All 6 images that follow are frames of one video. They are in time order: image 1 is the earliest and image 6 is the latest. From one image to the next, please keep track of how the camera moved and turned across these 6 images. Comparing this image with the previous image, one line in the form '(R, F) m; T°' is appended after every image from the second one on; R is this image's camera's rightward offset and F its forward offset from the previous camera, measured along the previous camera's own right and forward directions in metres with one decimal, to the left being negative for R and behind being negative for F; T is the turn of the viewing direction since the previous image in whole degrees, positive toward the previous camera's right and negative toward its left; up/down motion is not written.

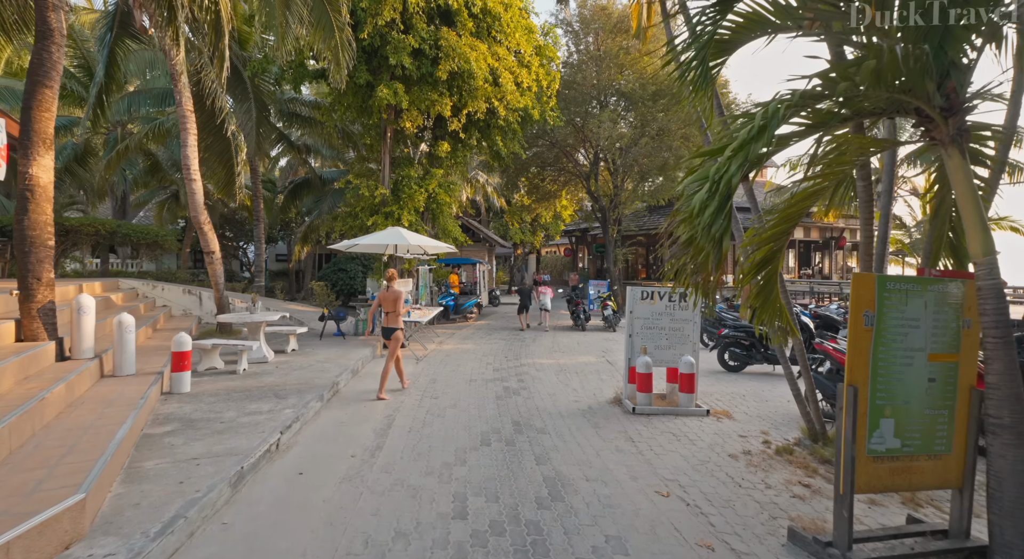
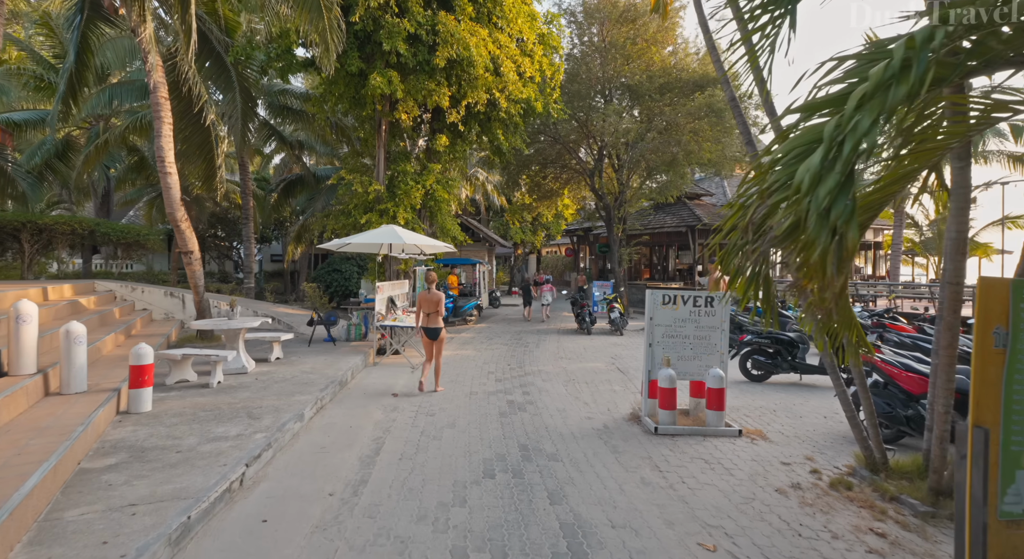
(-0.1, +0.8) m; 0°
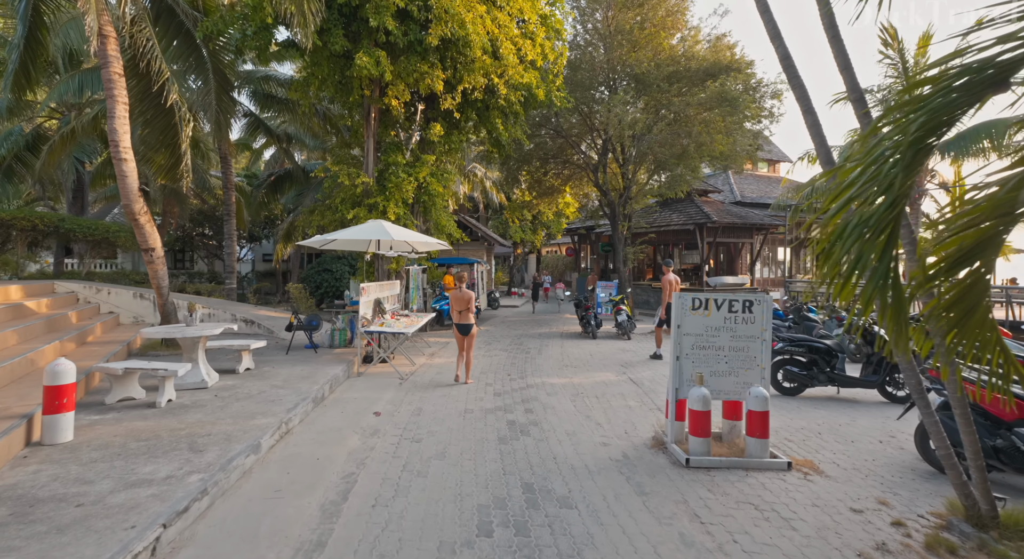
(0.0, +1.0) m; 0°
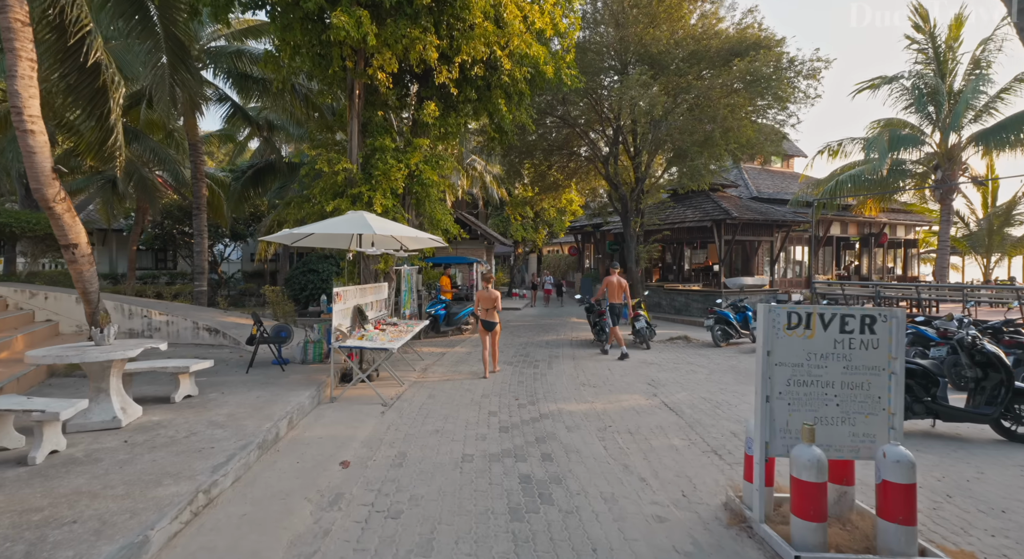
(-0.1, +1.7) m; 0°
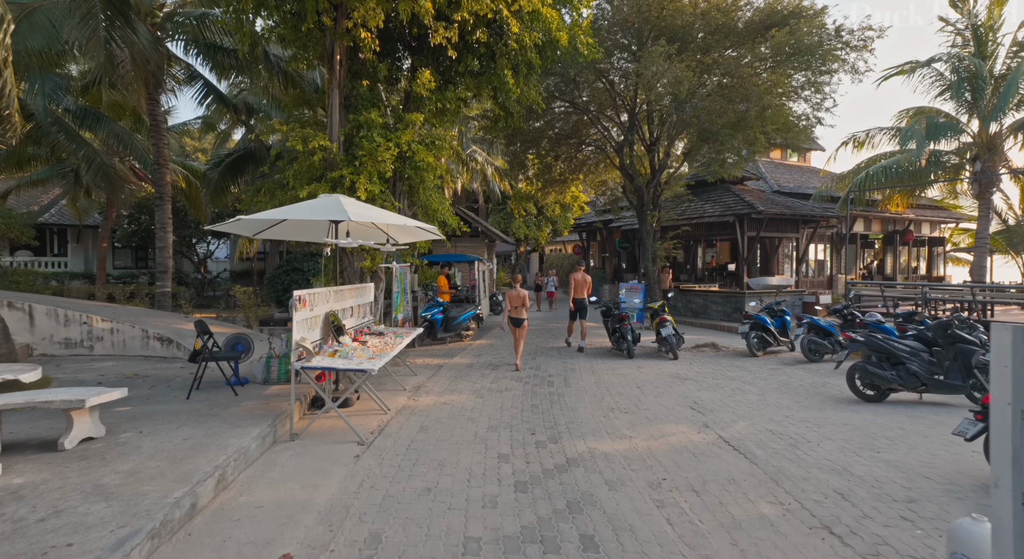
(-0.2, +1.7) m; 0°
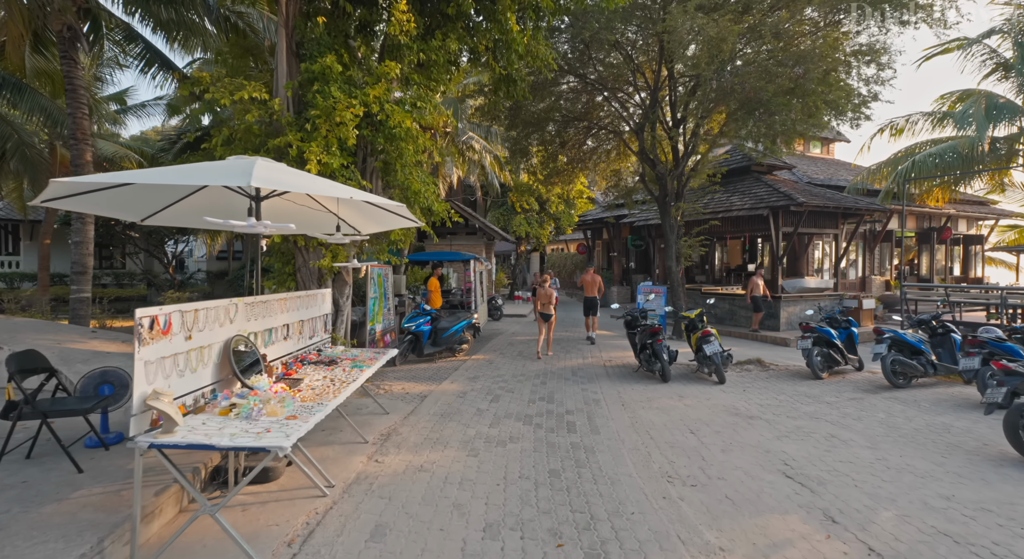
(-0.1, +2.4) m; 0°
